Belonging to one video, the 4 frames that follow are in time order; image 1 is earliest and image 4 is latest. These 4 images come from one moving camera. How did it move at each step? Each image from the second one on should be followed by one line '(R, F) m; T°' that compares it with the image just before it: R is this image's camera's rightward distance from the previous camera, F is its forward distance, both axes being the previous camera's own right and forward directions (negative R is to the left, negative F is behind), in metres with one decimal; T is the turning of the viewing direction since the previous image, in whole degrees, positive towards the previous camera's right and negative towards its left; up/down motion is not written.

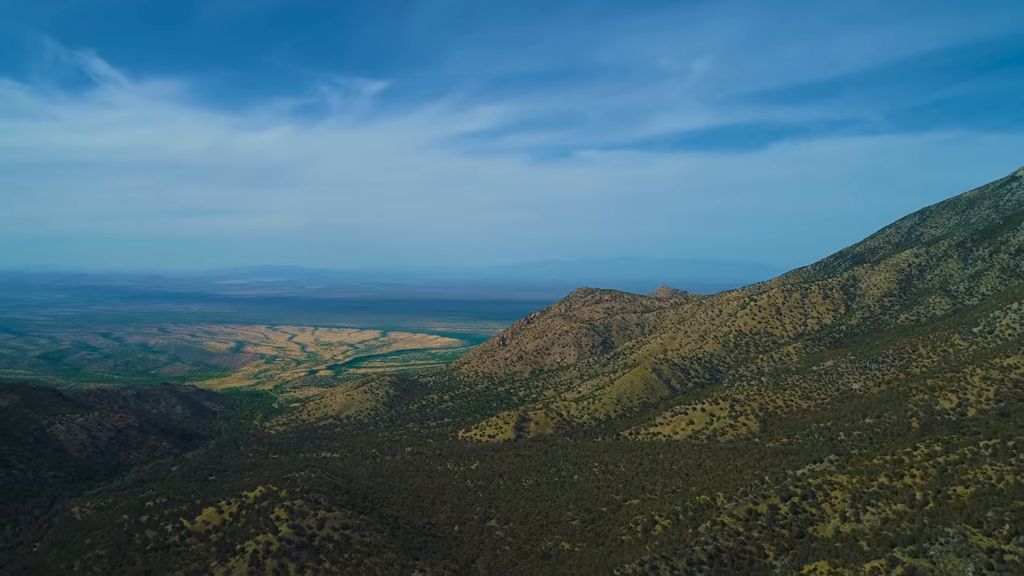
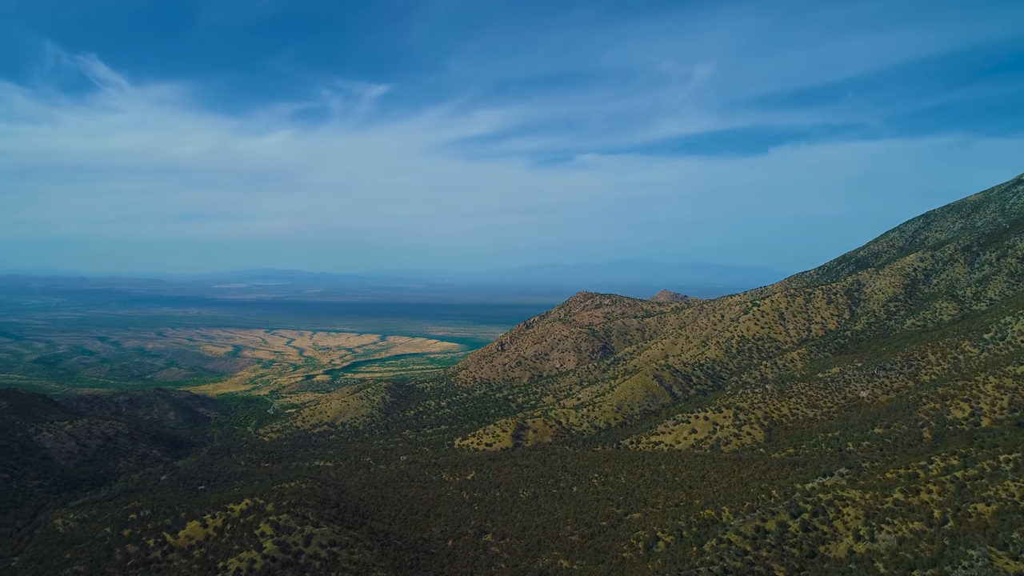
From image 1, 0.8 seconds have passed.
(+0.3, +1.4) m; 0°
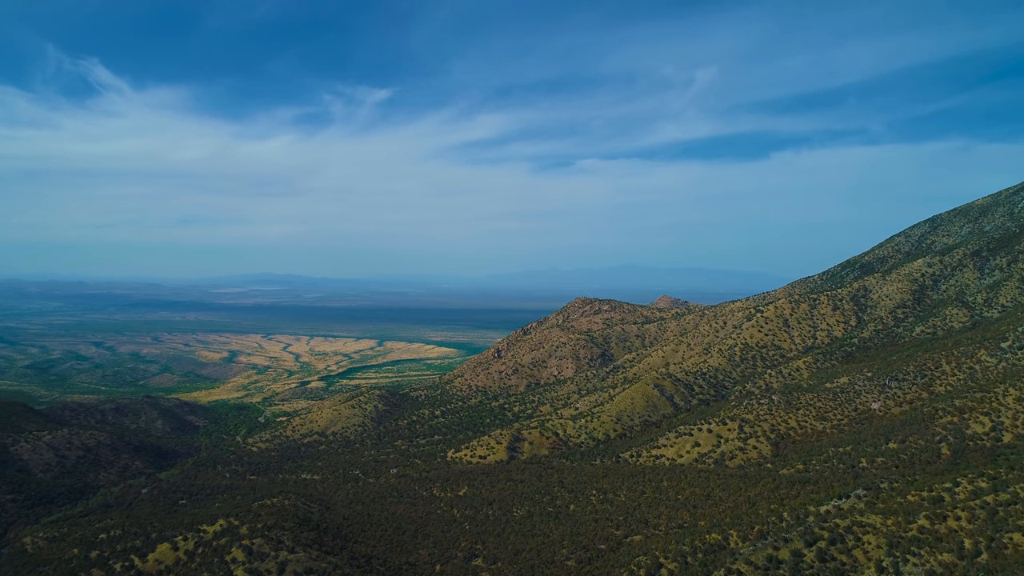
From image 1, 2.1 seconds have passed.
(+0.5, +2.3) m; 0°
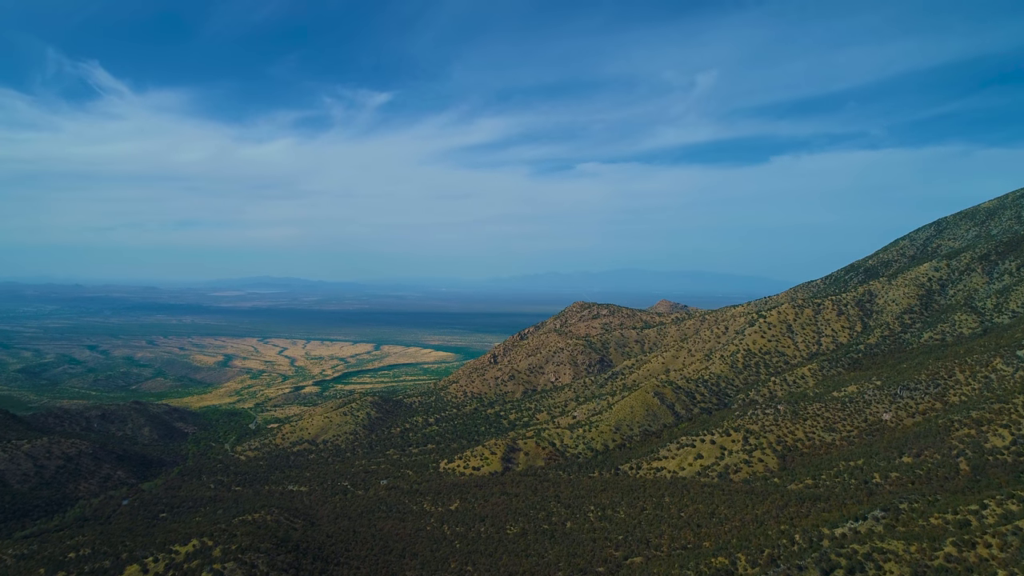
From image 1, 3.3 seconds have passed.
(+0.4, +2.1) m; 0°
